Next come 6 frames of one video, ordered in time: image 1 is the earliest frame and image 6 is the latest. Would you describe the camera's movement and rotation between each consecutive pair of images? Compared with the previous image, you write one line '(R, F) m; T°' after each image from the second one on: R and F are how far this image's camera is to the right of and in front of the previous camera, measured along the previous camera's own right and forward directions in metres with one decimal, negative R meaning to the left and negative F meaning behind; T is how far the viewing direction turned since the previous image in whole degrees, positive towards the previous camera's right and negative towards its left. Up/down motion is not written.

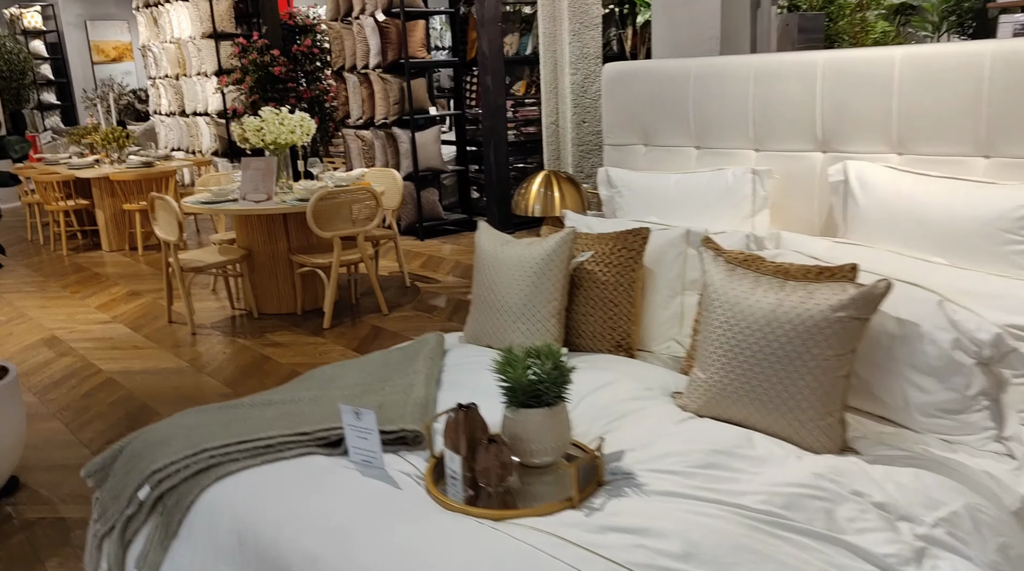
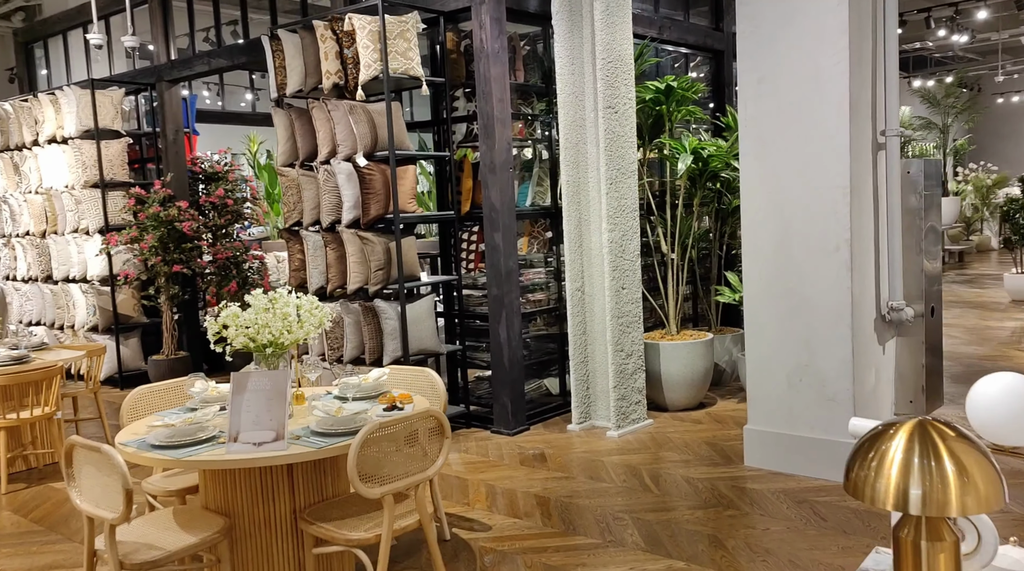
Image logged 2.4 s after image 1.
(-0.9, +1.7) m; +9°
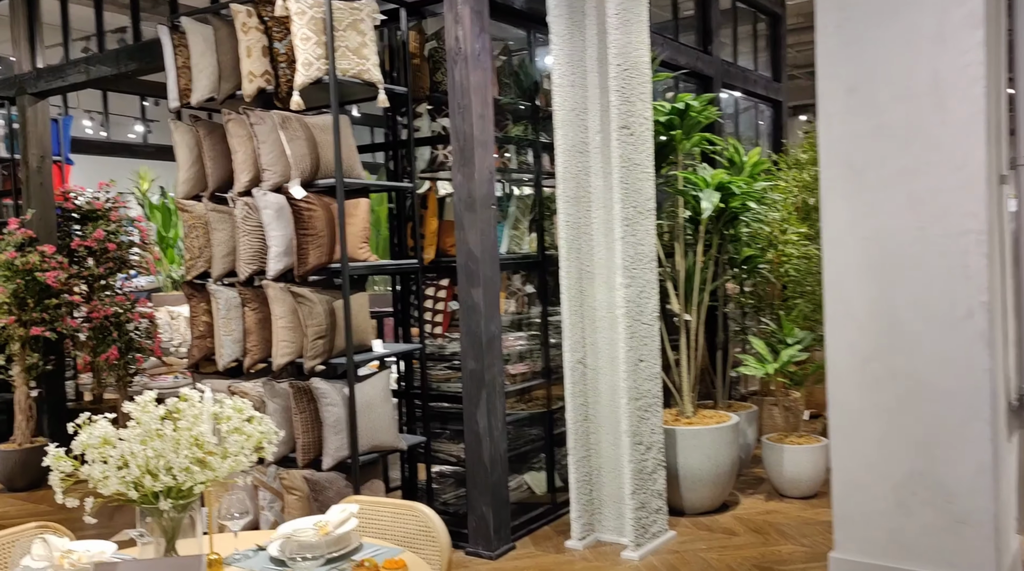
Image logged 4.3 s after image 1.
(-0.4, +1.3) m; +6°
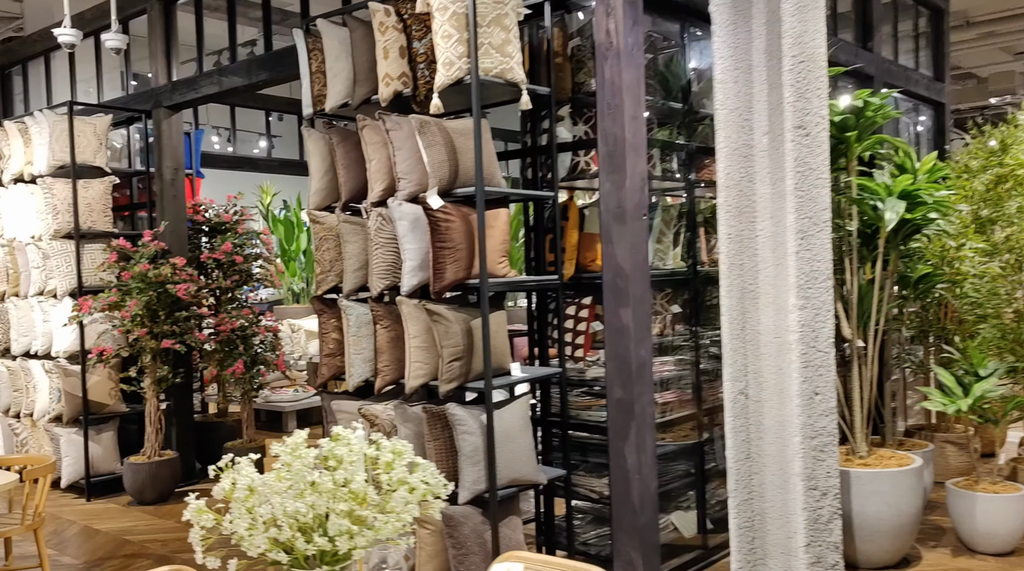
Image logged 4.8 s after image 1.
(-0.2, +0.4) m; -7°
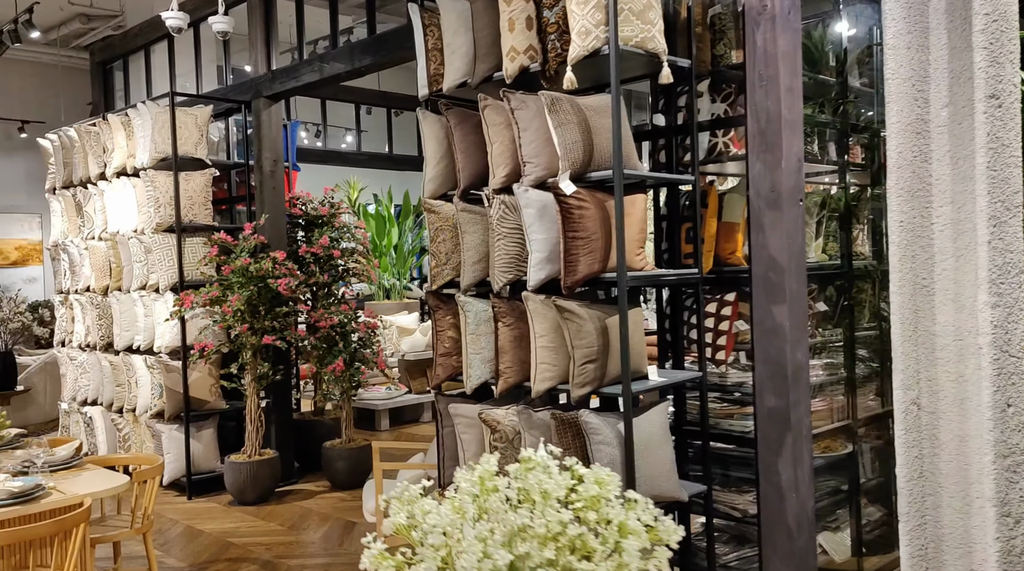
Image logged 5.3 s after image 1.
(-0.2, +0.3) m; -5°
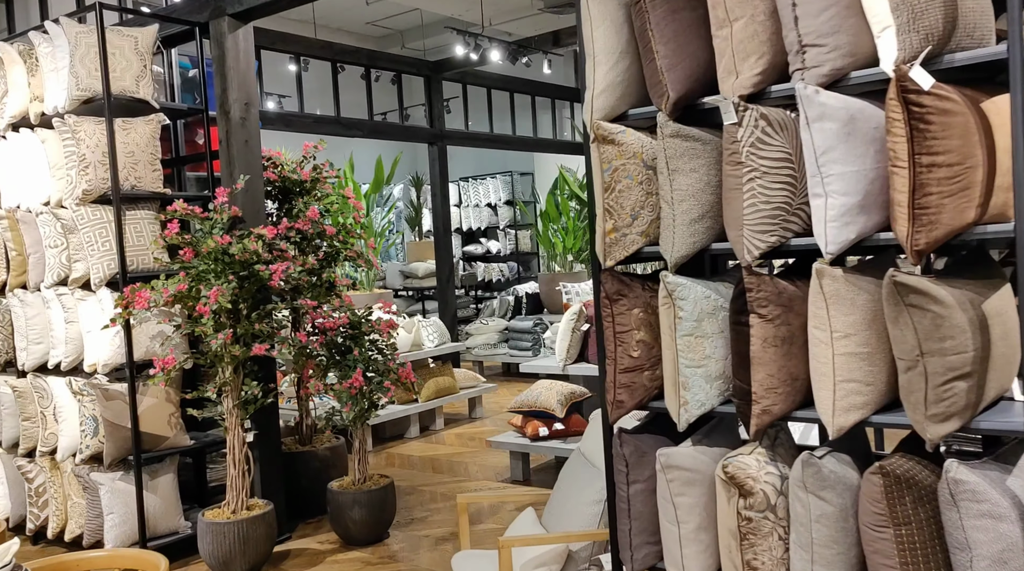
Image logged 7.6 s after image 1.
(-0.9, +1.5) m; +7°
